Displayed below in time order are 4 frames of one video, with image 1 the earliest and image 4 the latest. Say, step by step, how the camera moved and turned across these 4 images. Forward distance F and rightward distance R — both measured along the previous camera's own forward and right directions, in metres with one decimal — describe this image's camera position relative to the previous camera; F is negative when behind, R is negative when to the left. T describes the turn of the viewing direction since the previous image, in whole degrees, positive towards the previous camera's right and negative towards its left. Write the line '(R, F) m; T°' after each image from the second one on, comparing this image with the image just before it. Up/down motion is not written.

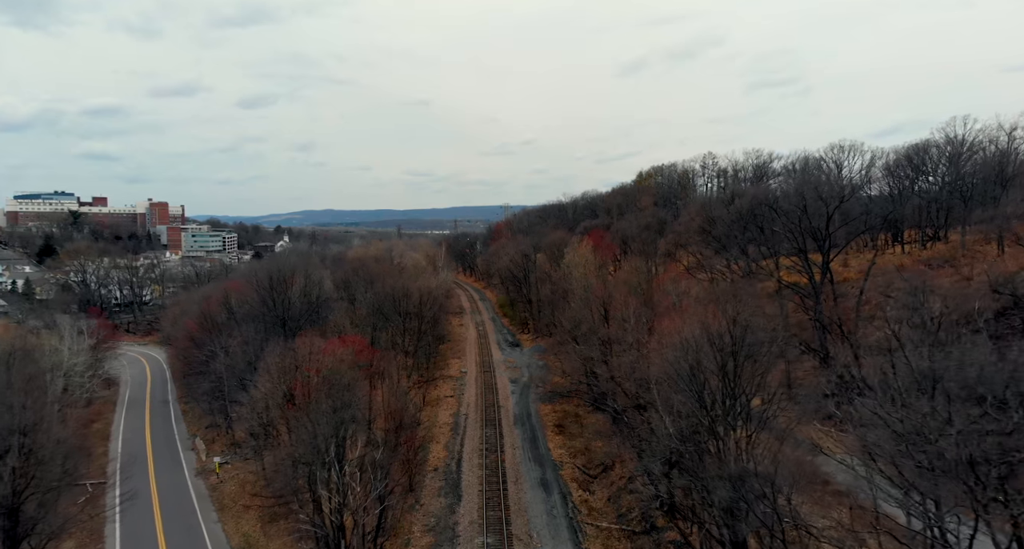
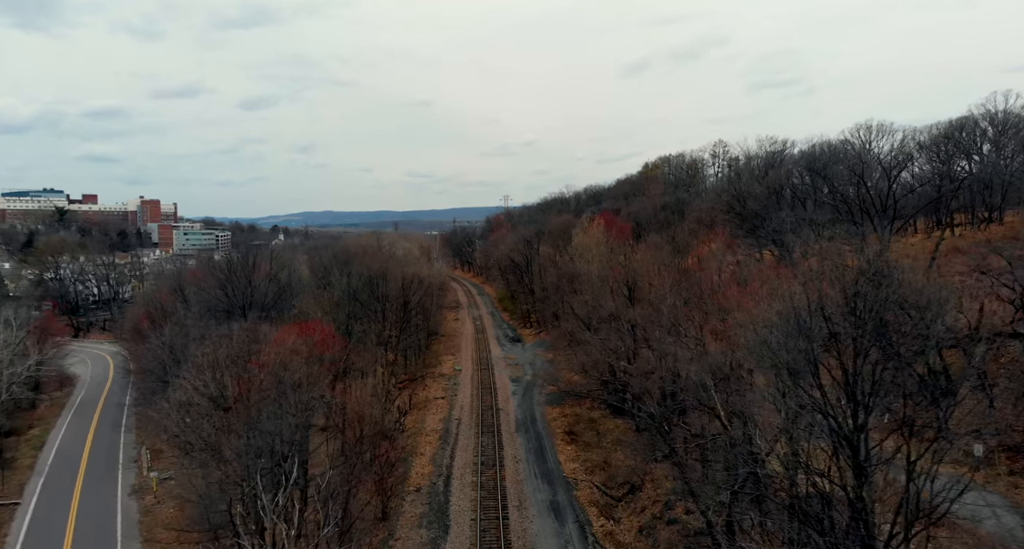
(0.0, +7.2) m; 0°
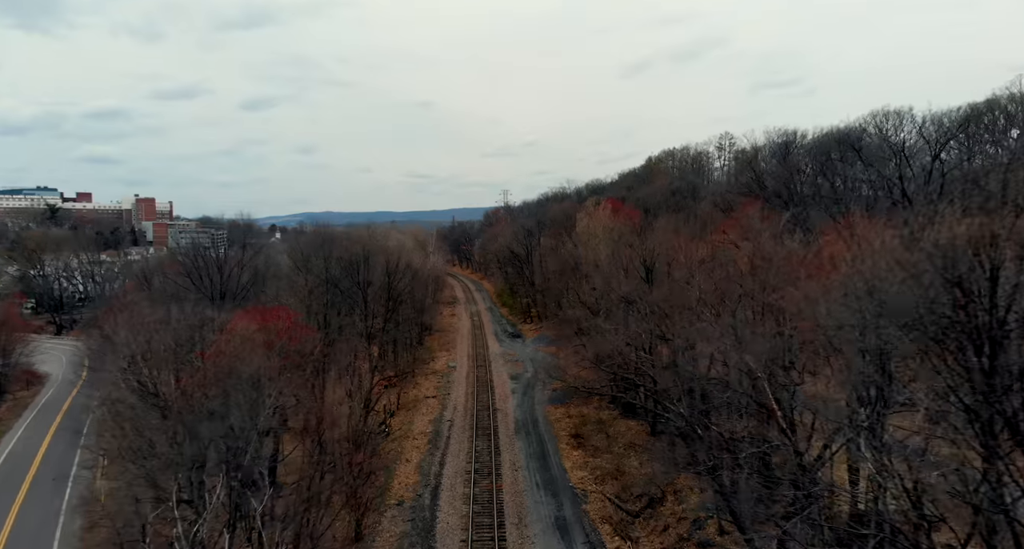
(+0.1, +4.0) m; 0°
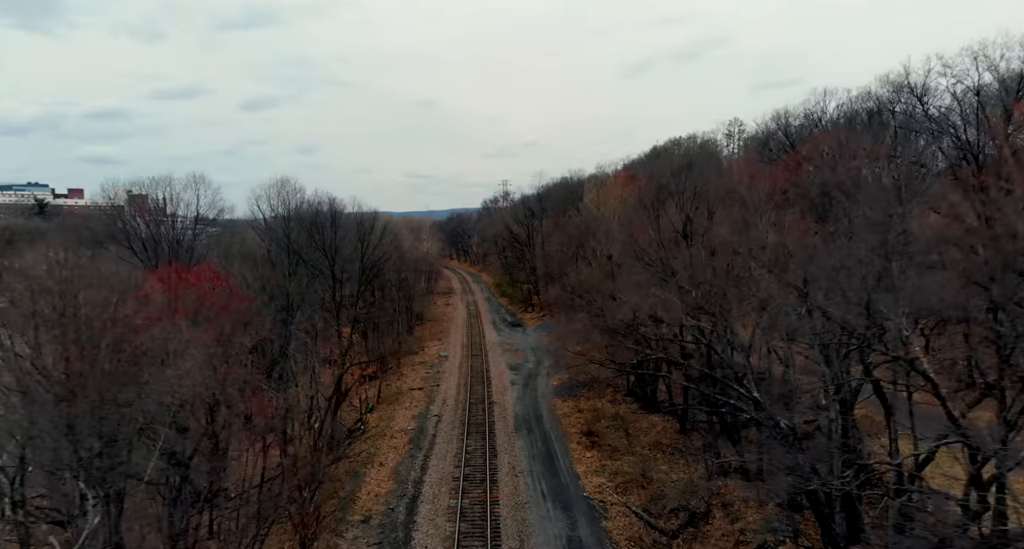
(0.0, +5.4) m; 0°
